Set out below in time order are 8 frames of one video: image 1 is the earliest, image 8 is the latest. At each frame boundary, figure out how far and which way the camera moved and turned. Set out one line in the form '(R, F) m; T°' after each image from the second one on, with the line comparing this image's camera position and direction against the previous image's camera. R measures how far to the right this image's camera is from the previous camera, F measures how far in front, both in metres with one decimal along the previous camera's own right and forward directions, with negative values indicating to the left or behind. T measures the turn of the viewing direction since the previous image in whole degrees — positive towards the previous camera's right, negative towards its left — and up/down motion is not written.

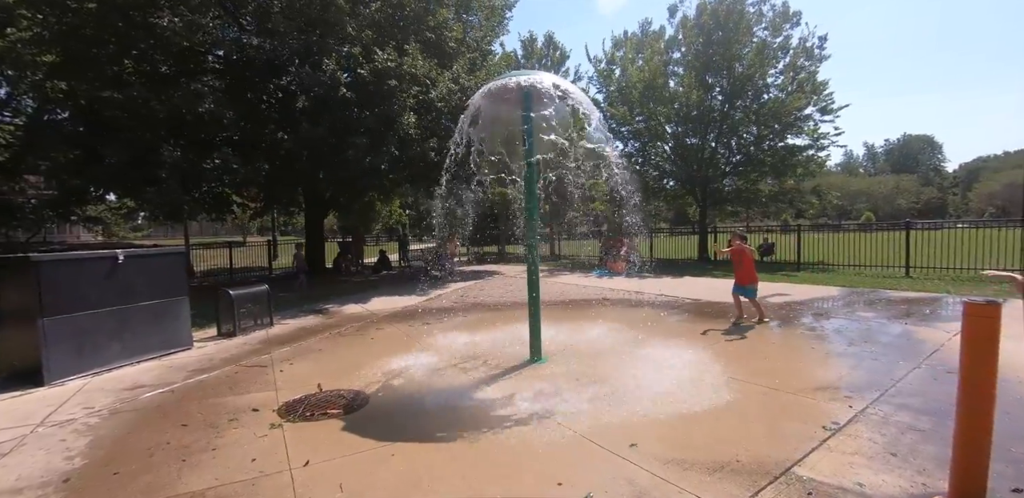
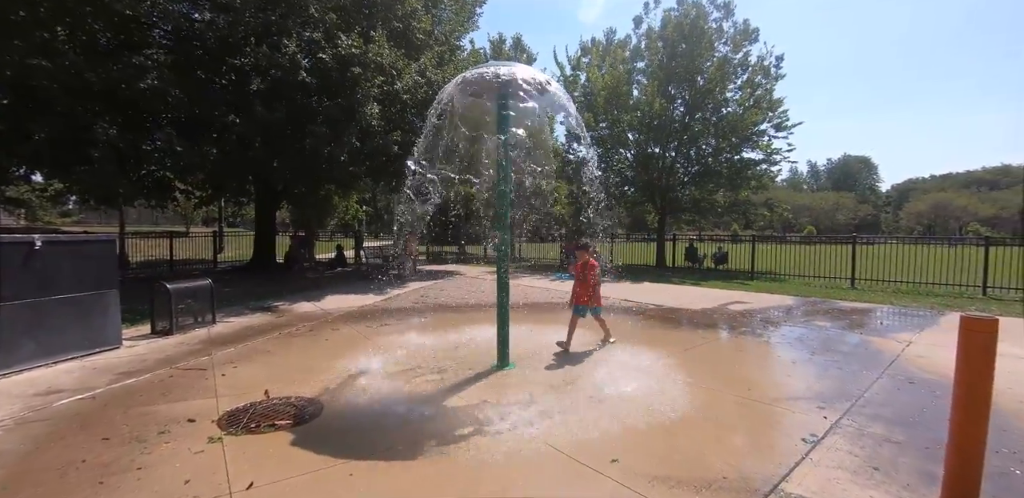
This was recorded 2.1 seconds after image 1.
(-0.1, +0.2) m; +5°
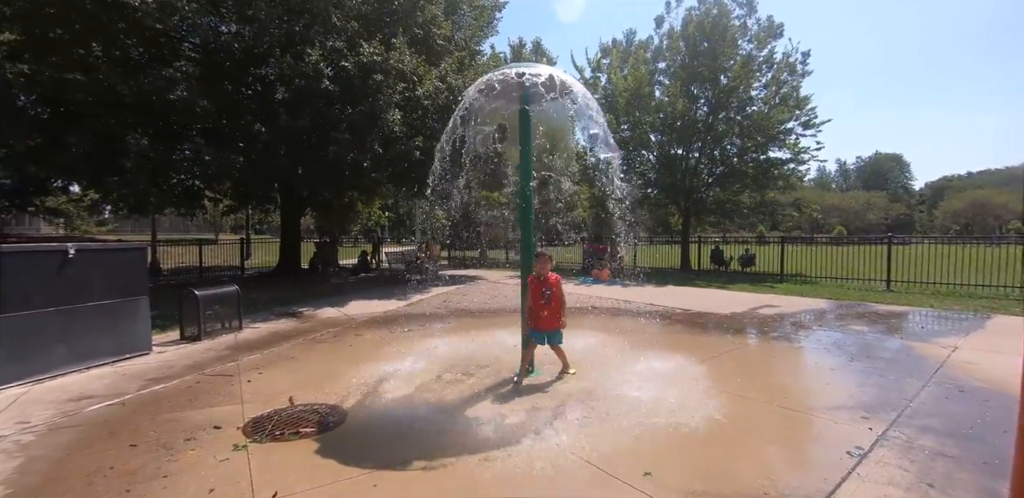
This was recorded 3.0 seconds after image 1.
(0.0, +0.1) m; -3°
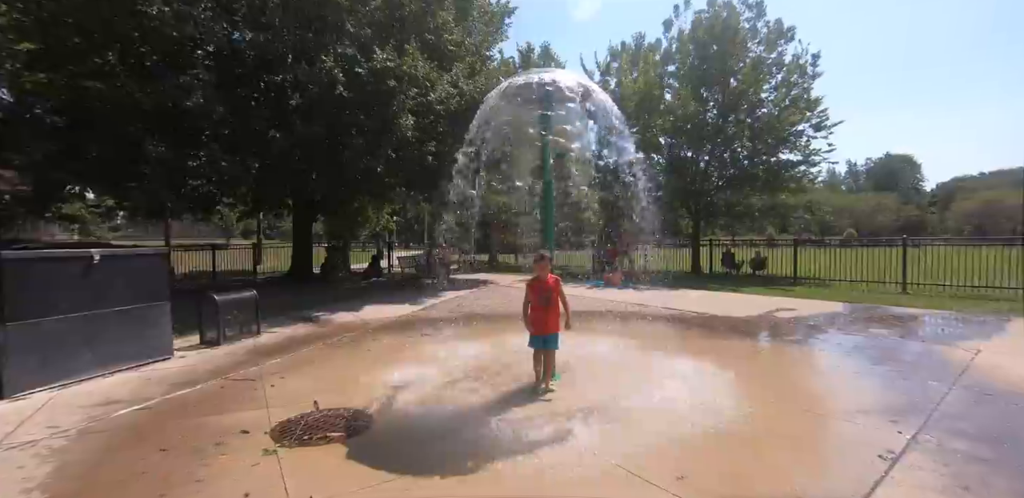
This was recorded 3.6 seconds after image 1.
(-0.2, 0.0) m; -1°
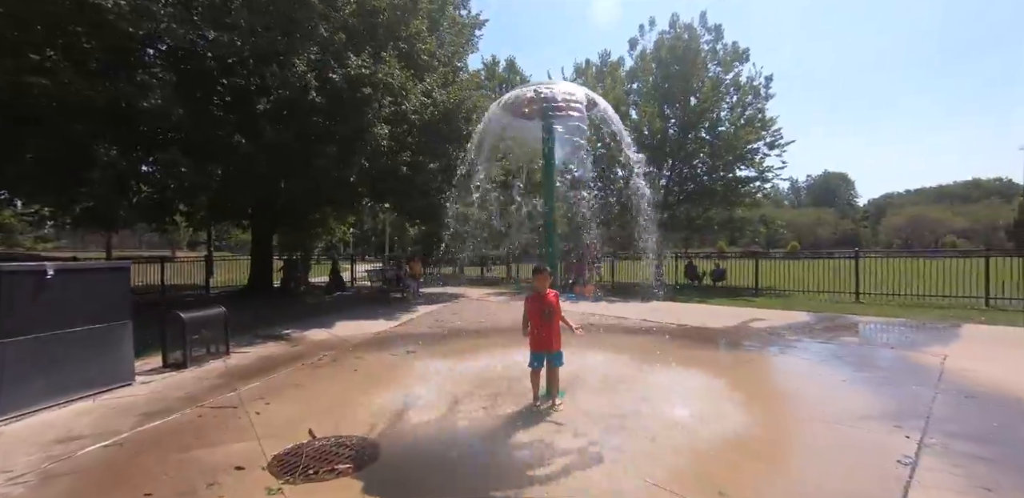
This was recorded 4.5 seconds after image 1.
(-0.5, +0.1) m; +5°
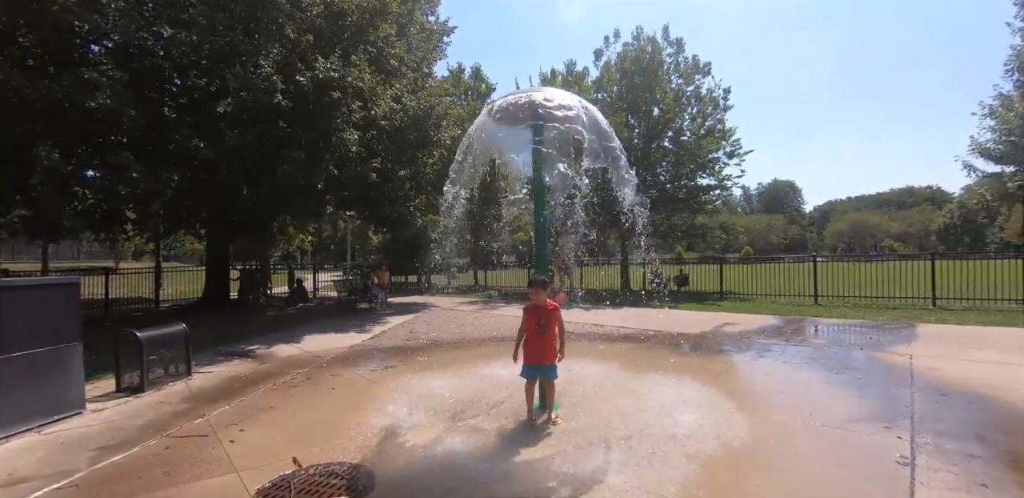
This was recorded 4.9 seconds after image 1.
(-0.3, +0.1) m; +5°
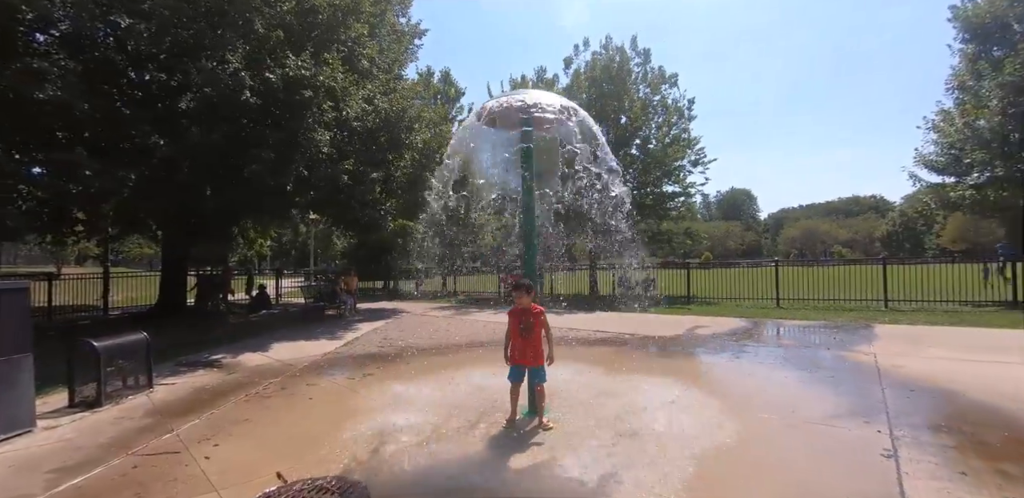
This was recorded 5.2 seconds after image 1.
(-0.2, +0.1) m; +4°
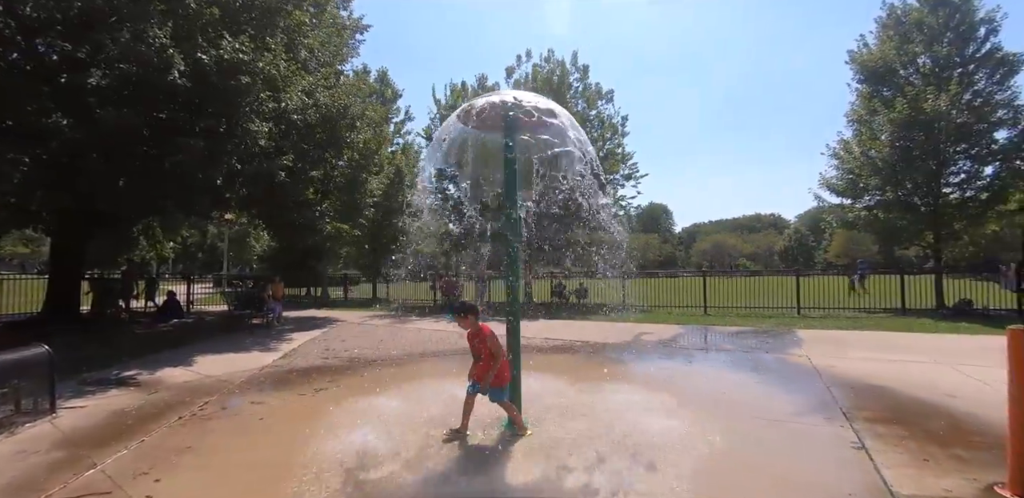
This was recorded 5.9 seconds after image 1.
(-0.6, +0.2) m; +9°
